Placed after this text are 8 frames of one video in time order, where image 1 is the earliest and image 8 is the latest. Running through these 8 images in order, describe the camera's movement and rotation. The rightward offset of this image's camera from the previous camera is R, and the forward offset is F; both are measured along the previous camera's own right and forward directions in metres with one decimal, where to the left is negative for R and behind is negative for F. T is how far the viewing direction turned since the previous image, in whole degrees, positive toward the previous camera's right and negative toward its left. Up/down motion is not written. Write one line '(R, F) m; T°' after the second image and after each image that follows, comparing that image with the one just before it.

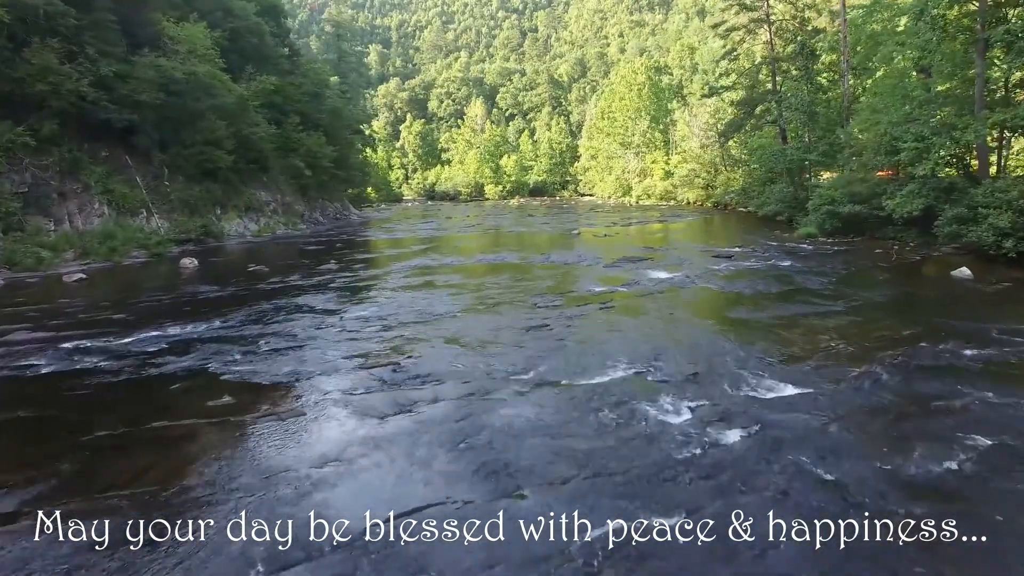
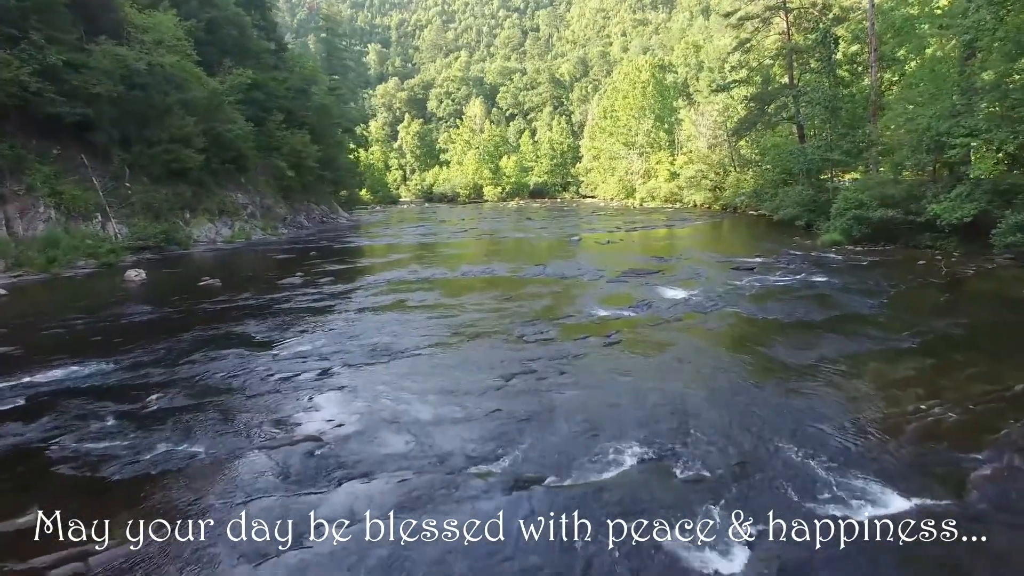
(+0.2, +2.2) m; 0°
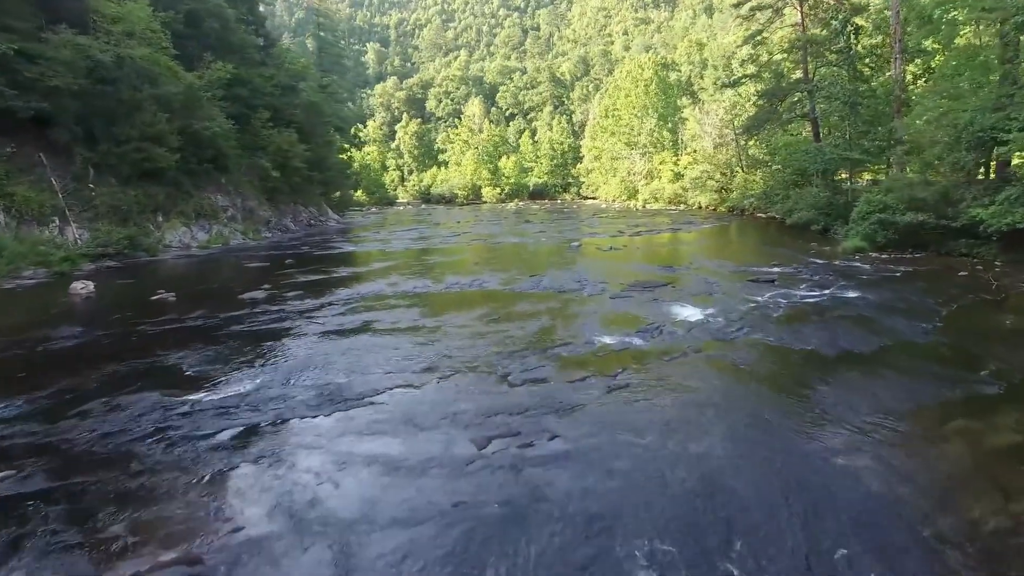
(+0.1, +1.7) m; 0°
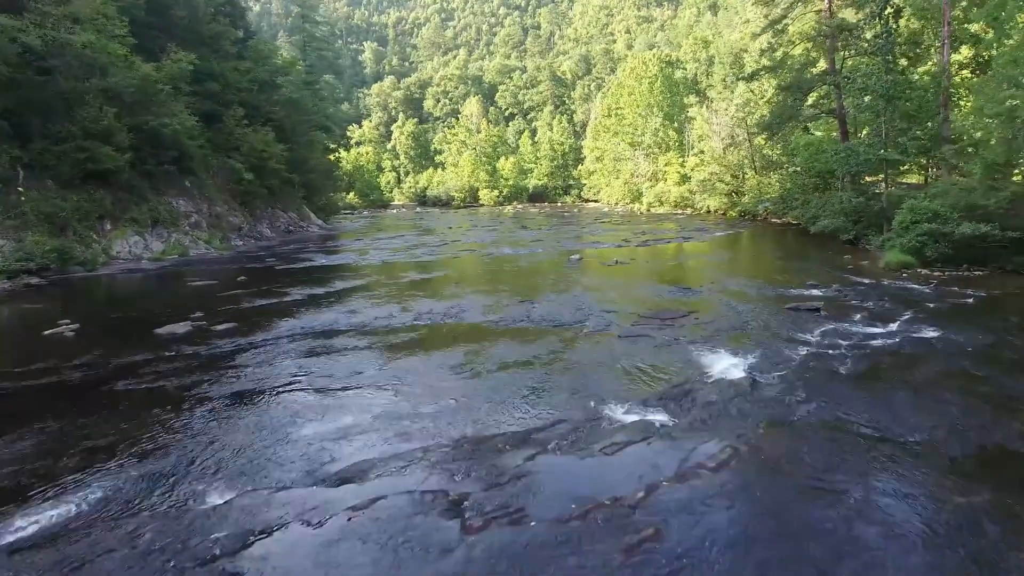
(+0.2, +2.6) m; 0°
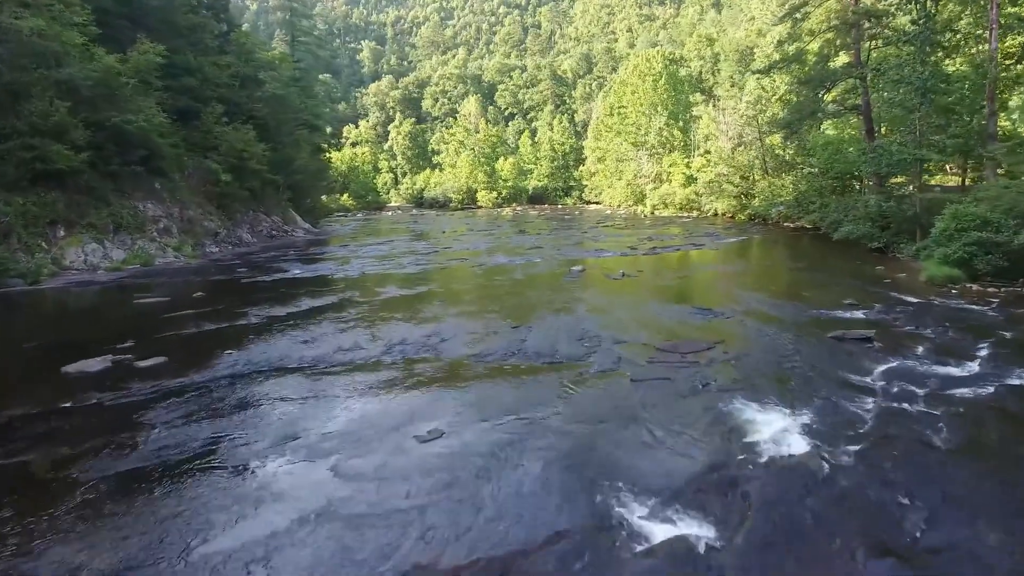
(+0.1, +2.0) m; 0°
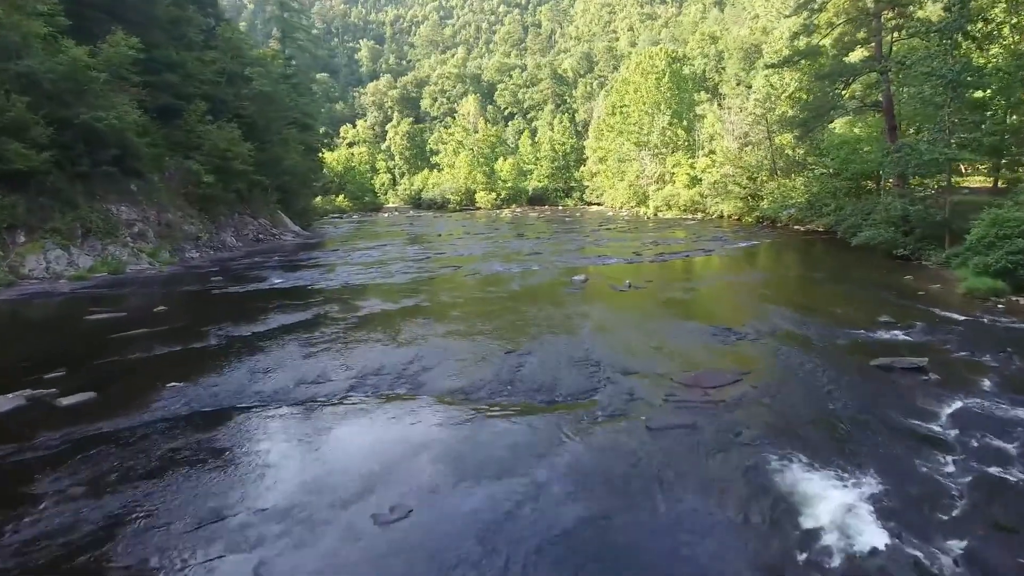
(+0.1, +1.4) m; 0°
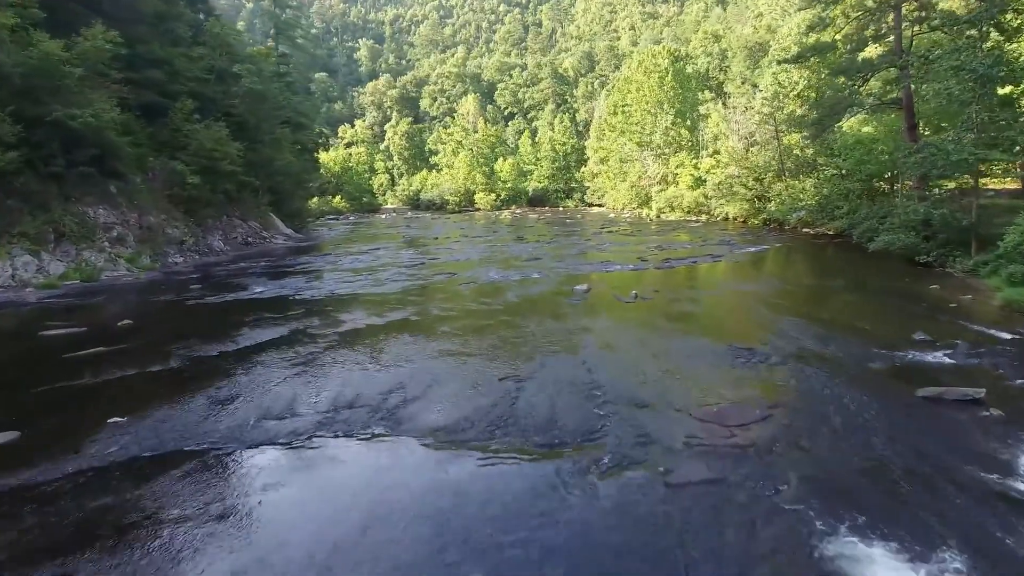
(0.0, +1.1) m; 0°
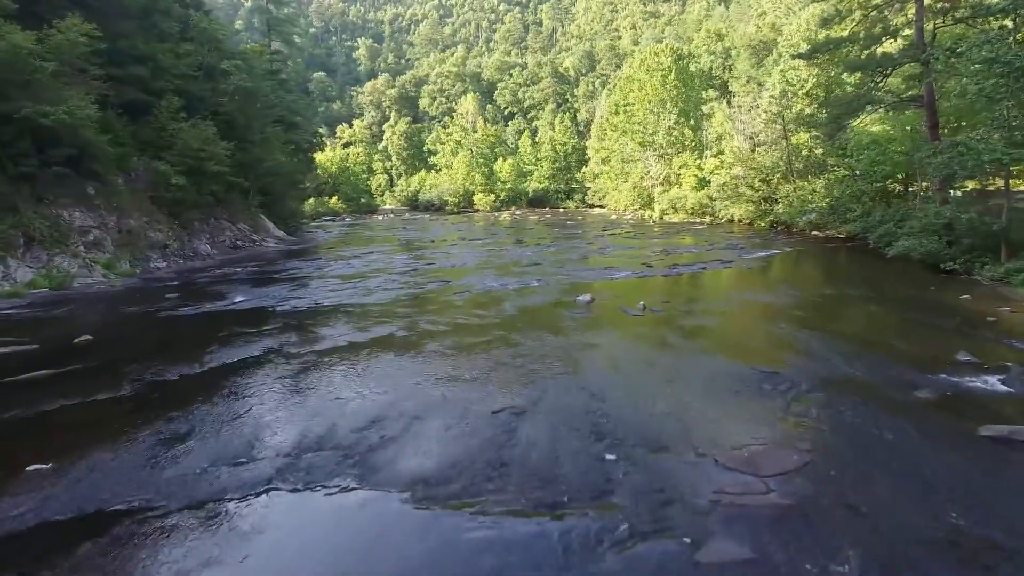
(0.0, +1.1) m; 0°
